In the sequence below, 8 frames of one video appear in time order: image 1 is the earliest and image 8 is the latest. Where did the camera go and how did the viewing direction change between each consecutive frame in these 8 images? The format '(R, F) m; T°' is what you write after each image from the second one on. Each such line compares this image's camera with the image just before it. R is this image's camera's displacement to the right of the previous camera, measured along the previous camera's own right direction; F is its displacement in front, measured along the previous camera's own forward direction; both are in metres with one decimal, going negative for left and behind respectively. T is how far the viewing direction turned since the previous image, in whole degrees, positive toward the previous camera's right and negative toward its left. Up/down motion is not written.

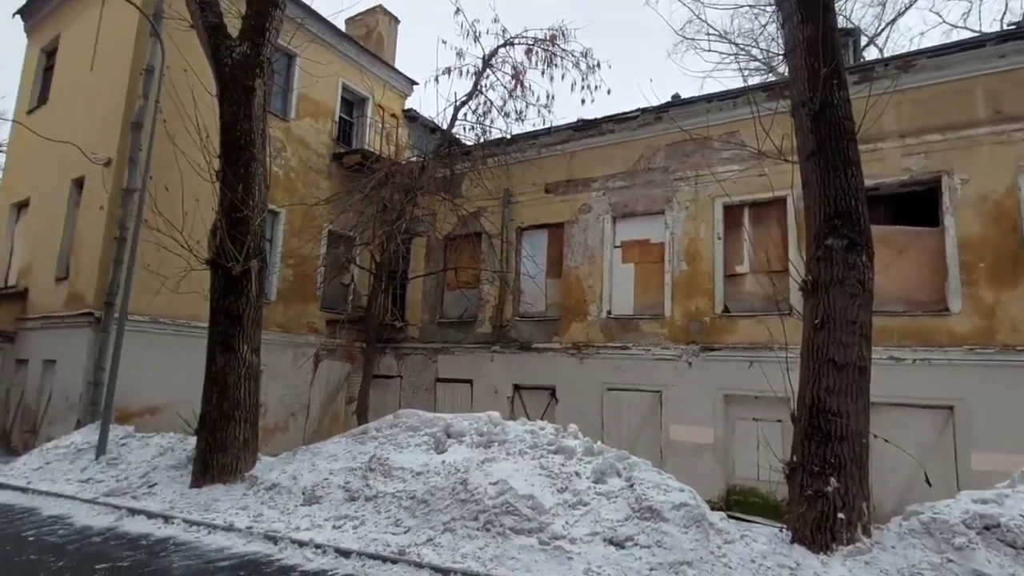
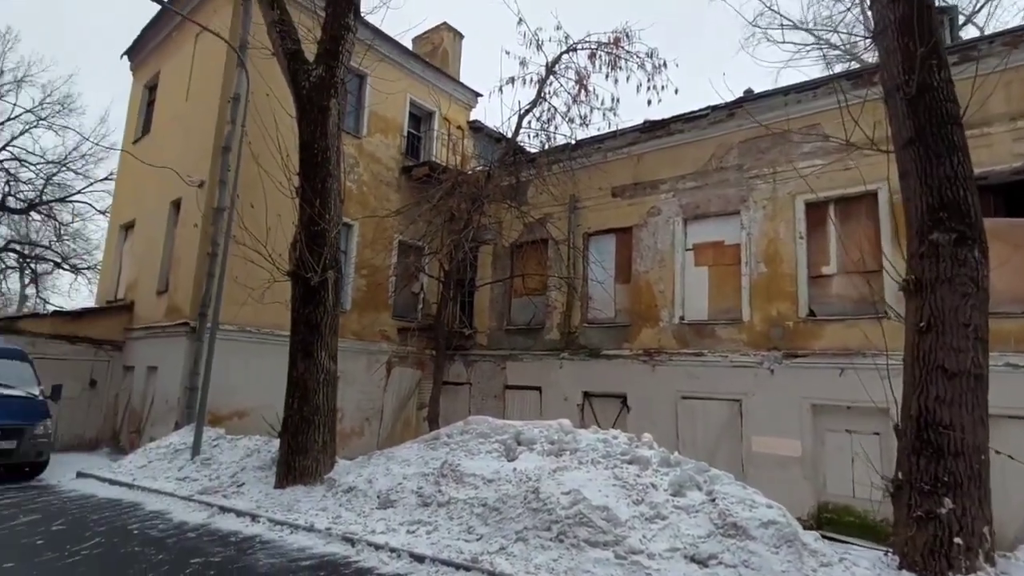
(0.0, +0.1) m; -6°
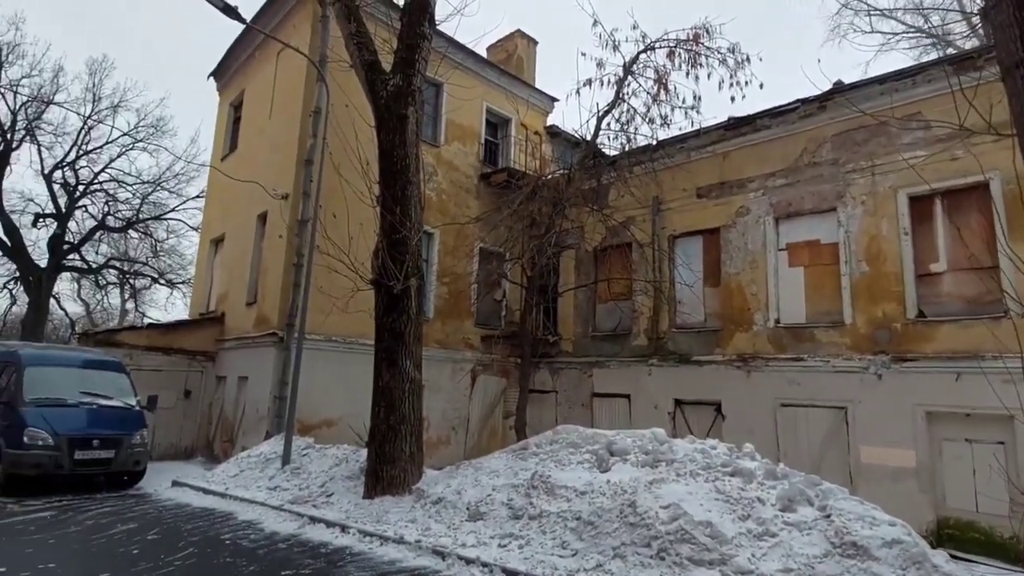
(-0.2, +0.2) m; -6°
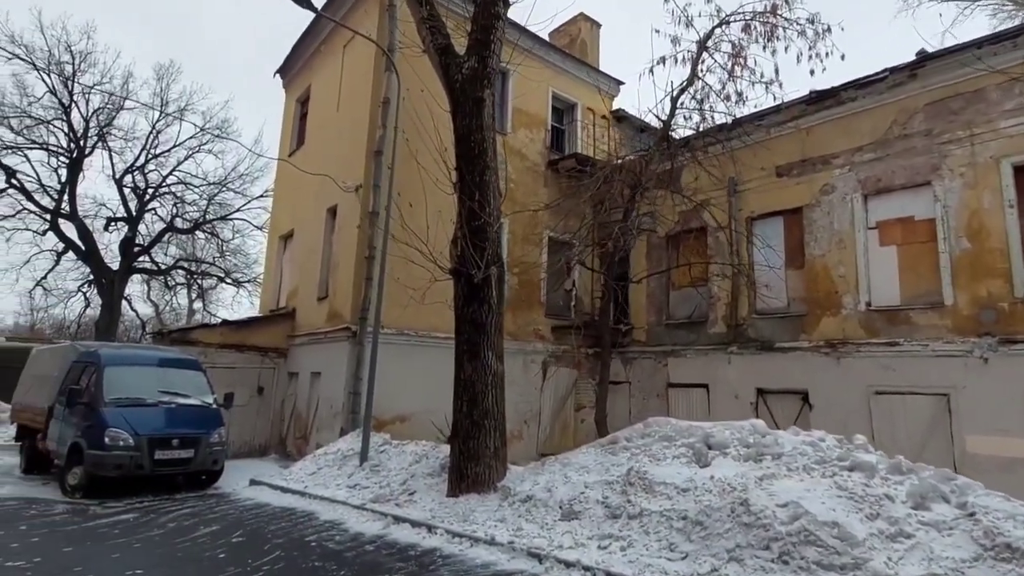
(-0.4, +0.3) m; -4°
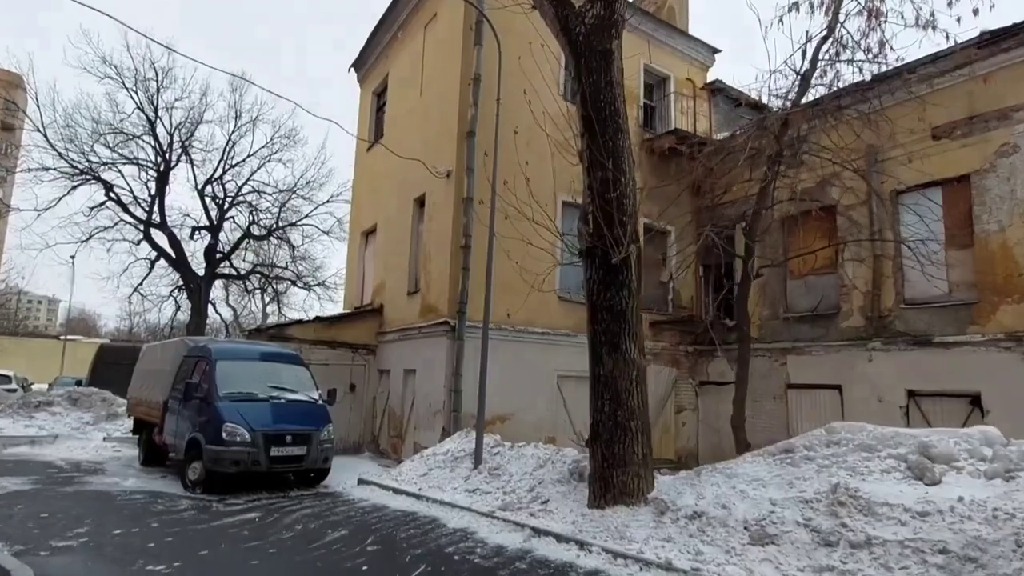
(-1.0, +1.1) m; -5°
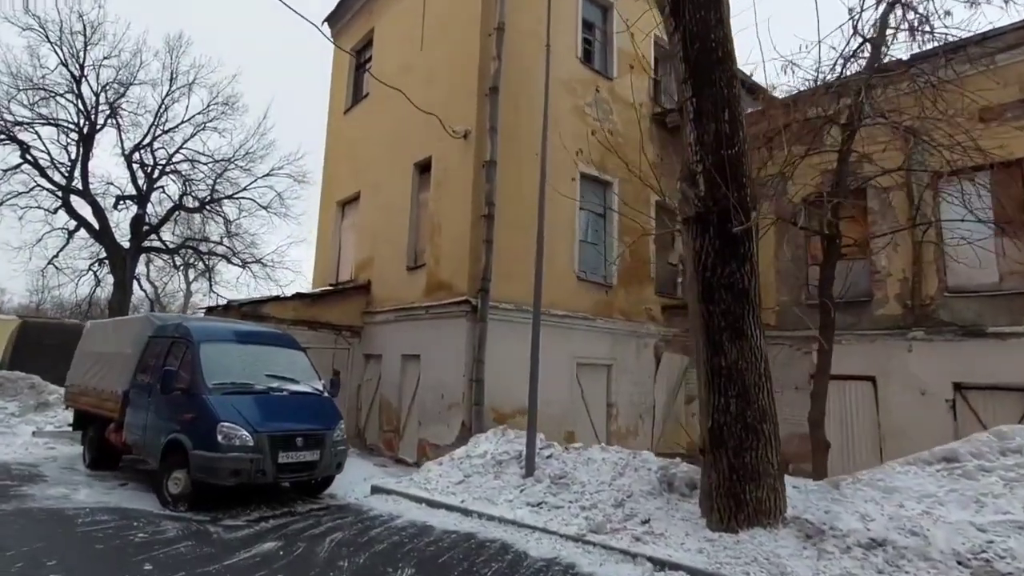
(-1.6, +1.5) m; +6°
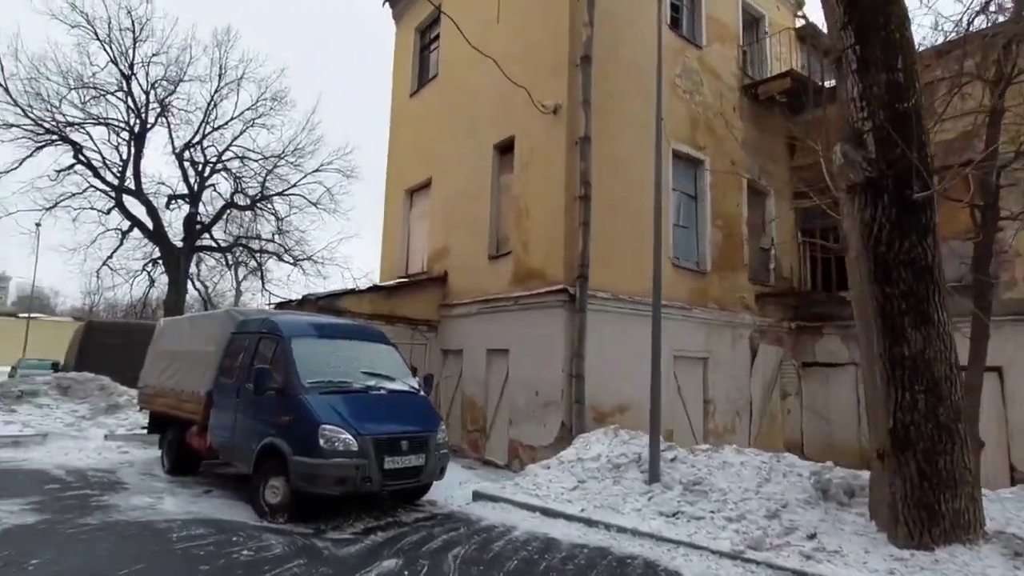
(-0.9, +0.6) m; -3°
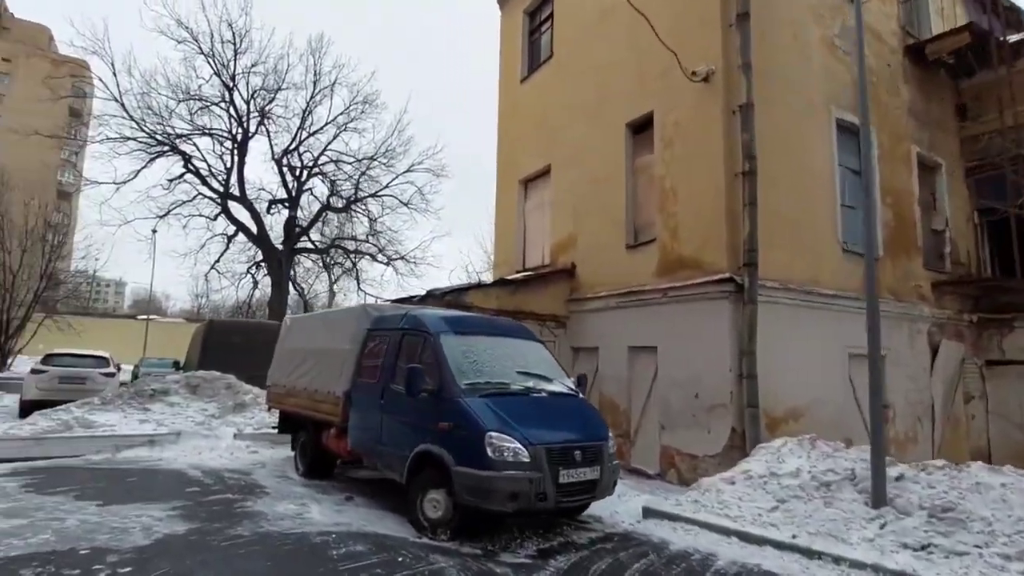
(-1.0, +0.8) m; -7°
